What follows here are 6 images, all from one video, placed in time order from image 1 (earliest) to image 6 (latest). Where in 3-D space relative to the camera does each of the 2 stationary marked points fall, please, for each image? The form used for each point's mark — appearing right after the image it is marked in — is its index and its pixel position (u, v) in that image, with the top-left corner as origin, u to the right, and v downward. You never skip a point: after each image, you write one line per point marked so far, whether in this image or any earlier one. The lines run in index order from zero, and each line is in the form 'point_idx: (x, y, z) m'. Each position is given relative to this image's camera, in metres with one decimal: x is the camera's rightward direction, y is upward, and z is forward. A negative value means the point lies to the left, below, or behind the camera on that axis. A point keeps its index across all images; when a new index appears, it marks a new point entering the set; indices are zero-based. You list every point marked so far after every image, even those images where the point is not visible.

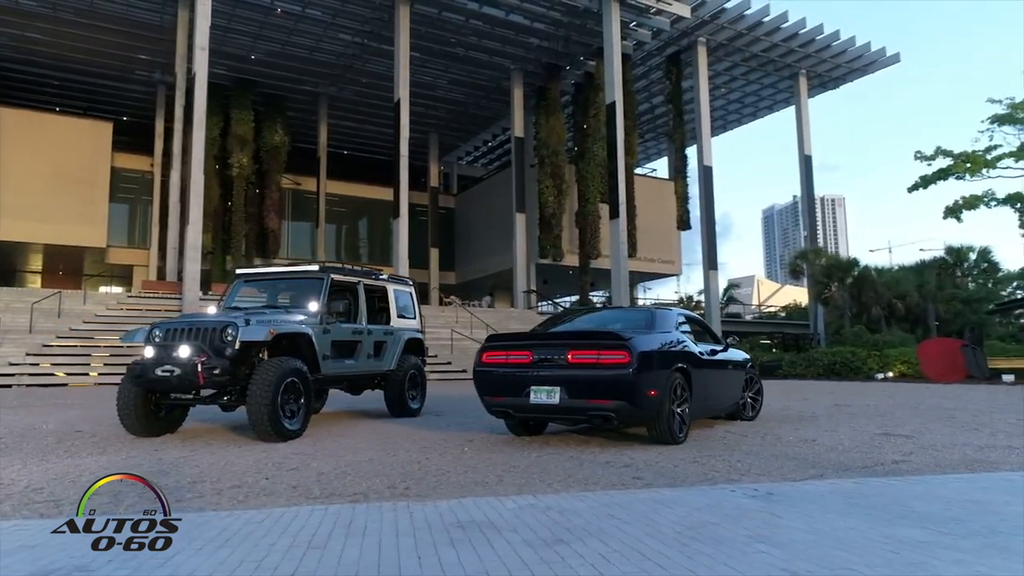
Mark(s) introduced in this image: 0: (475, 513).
0: (-0.2, -1.2, +3.8) m
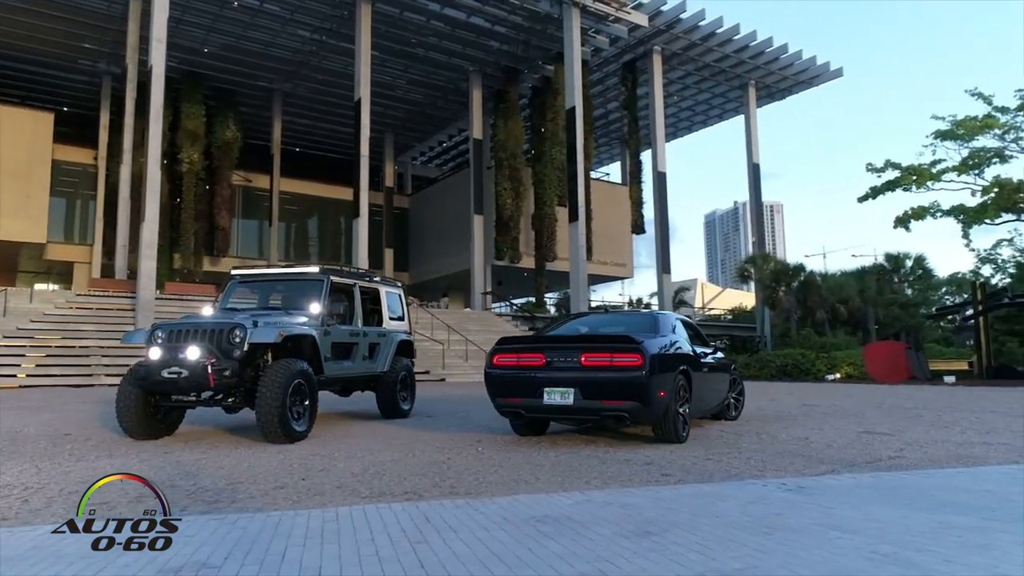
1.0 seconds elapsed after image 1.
0: (+0.2, -1.2, +4.0) m
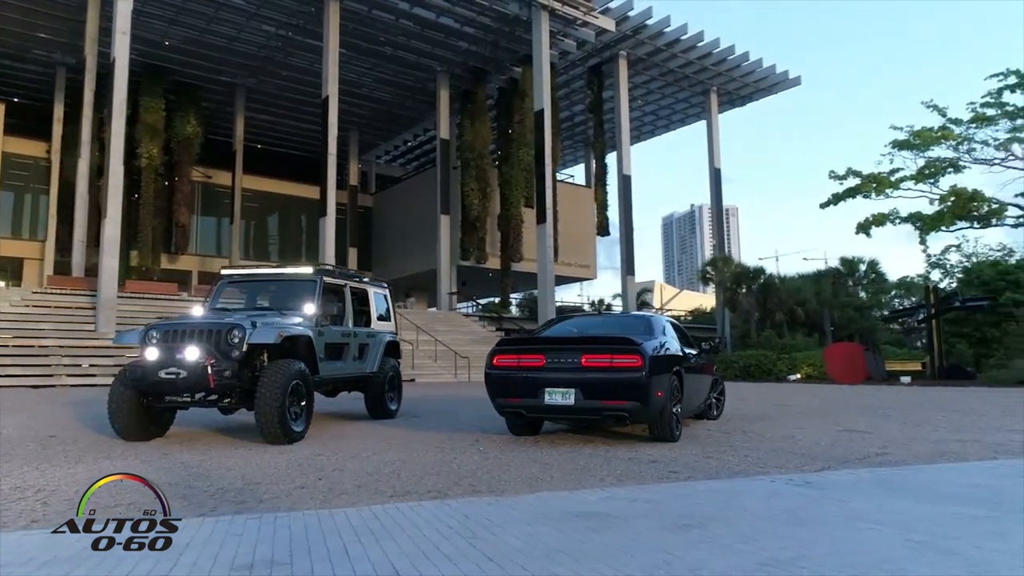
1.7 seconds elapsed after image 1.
0: (+0.4, -1.3, +4.1) m
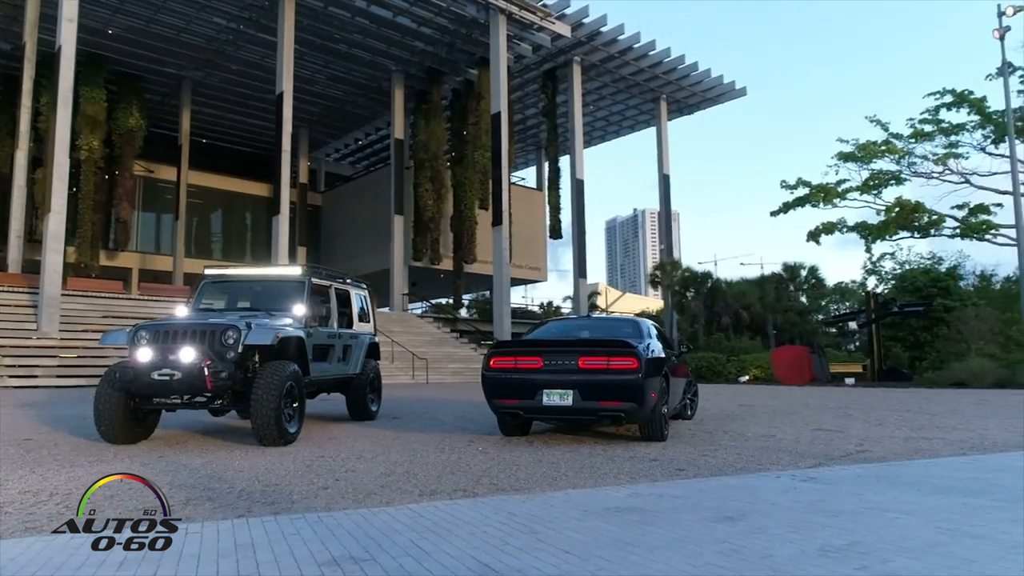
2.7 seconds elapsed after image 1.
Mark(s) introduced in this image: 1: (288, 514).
0: (+0.6, -1.3, +4.3) m
1: (-1.3, -1.4, +4.2) m
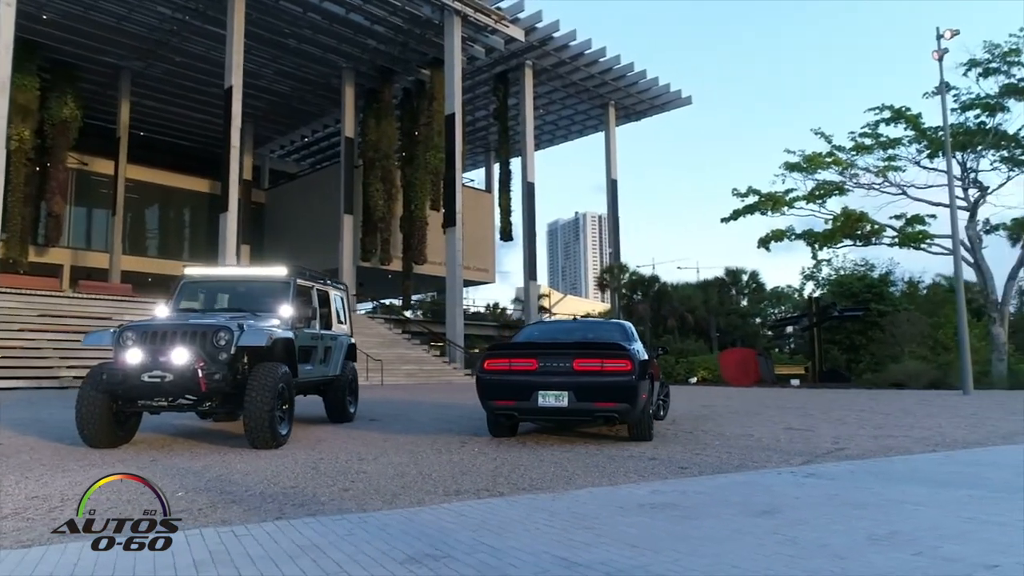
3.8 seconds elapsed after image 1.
0: (+0.8, -1.3, +4.5) m
1: (-1.1, -1.4, +4.3) m
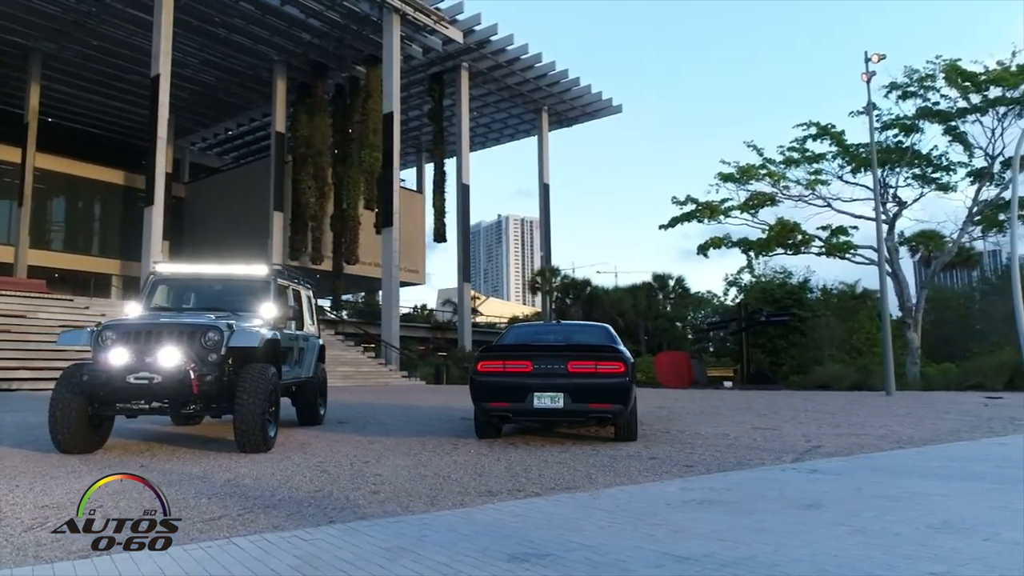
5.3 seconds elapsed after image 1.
0: (+1.1, -1.4, +4.7) m
1: (-0.8, -1.4, +4.2) m
